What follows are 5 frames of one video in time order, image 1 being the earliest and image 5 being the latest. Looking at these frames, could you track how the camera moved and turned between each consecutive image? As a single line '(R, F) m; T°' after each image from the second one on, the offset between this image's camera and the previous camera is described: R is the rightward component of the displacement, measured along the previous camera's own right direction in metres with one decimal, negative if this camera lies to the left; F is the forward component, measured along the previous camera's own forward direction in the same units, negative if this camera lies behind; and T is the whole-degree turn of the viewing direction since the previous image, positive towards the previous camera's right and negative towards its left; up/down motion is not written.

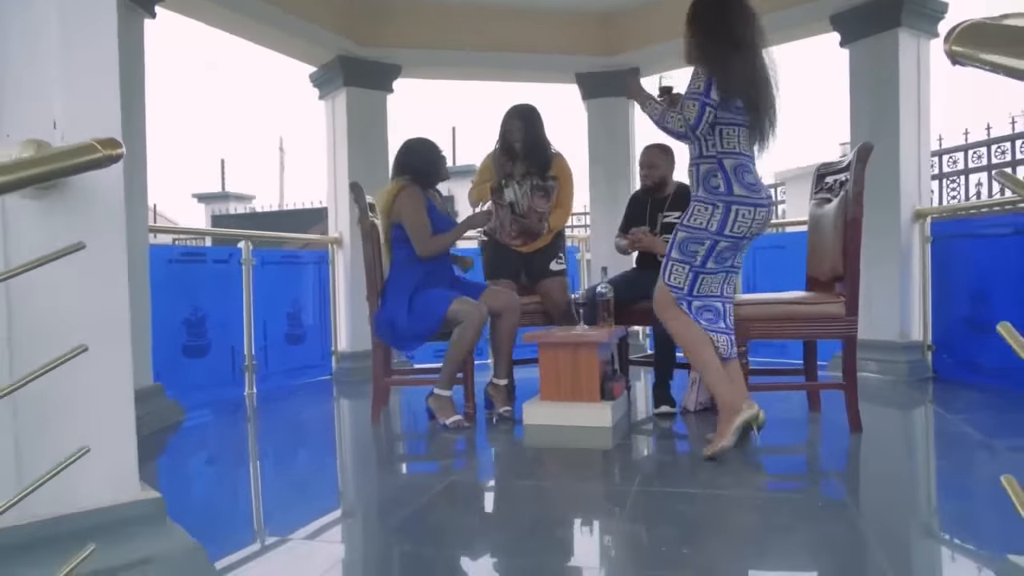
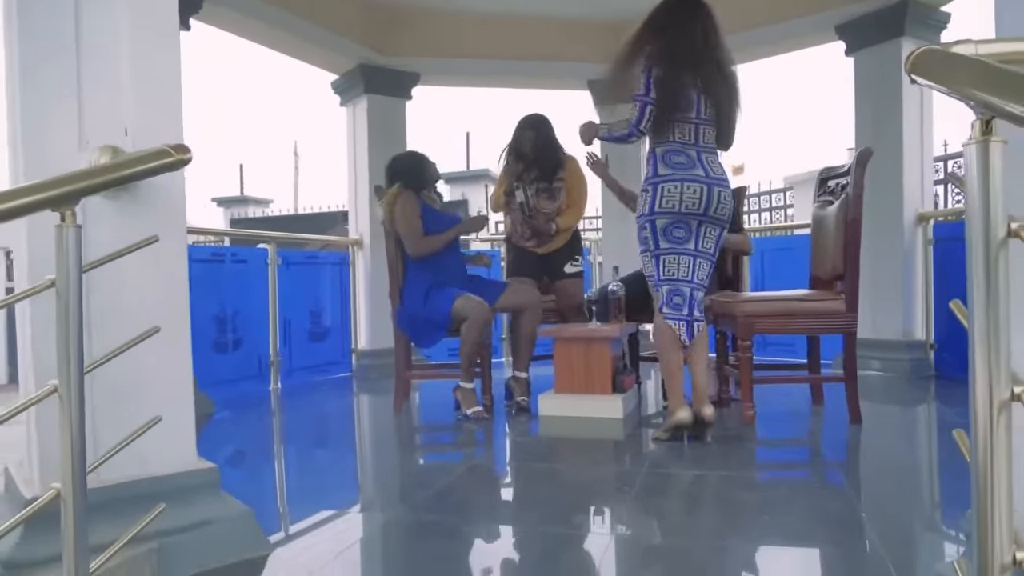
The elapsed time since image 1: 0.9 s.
(0.0, -0.2) m; -1°
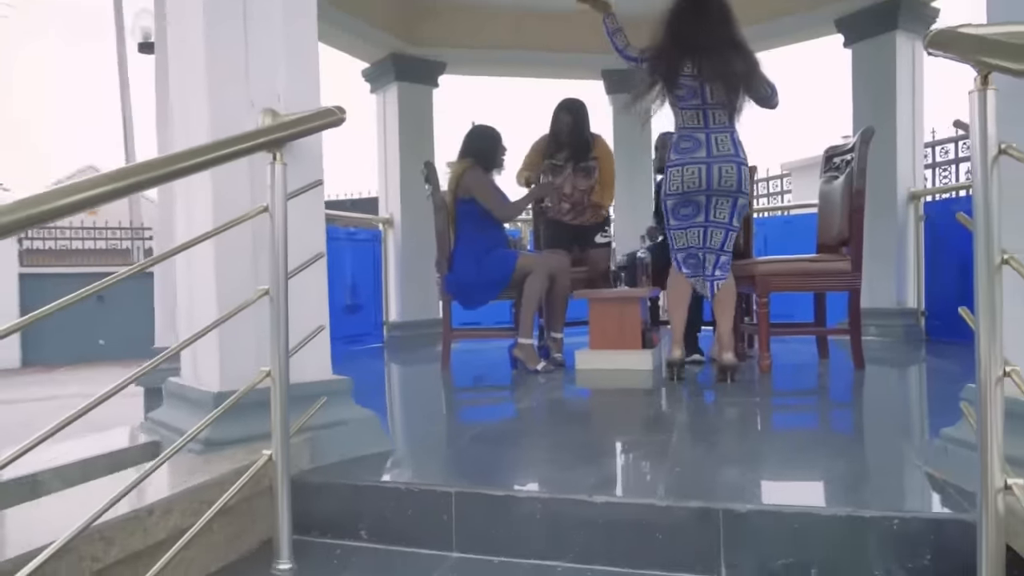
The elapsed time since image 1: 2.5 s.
(-0.3, -0.4) m; +1°
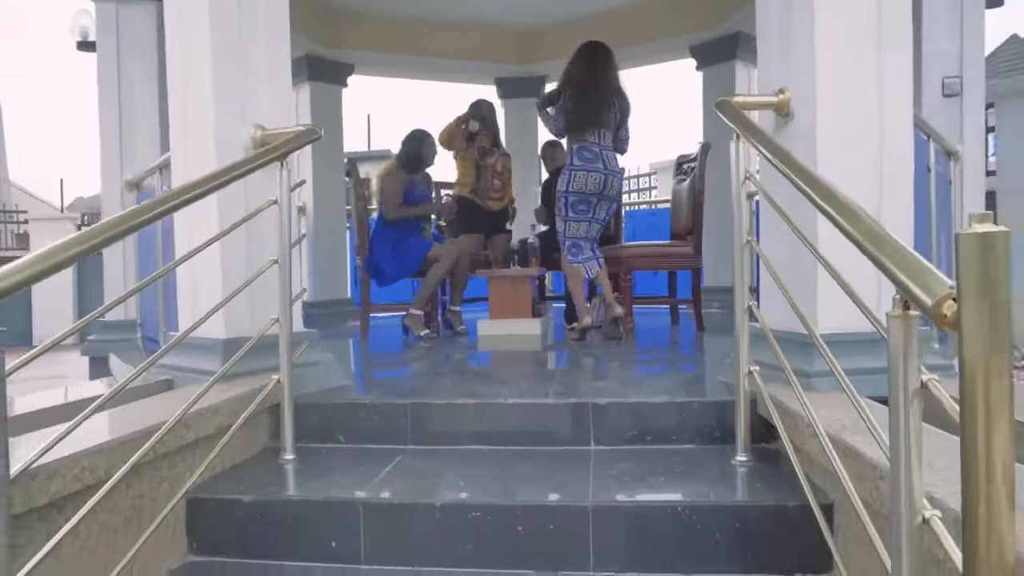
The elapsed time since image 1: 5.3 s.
(-0.2, -0.8) m; +9°
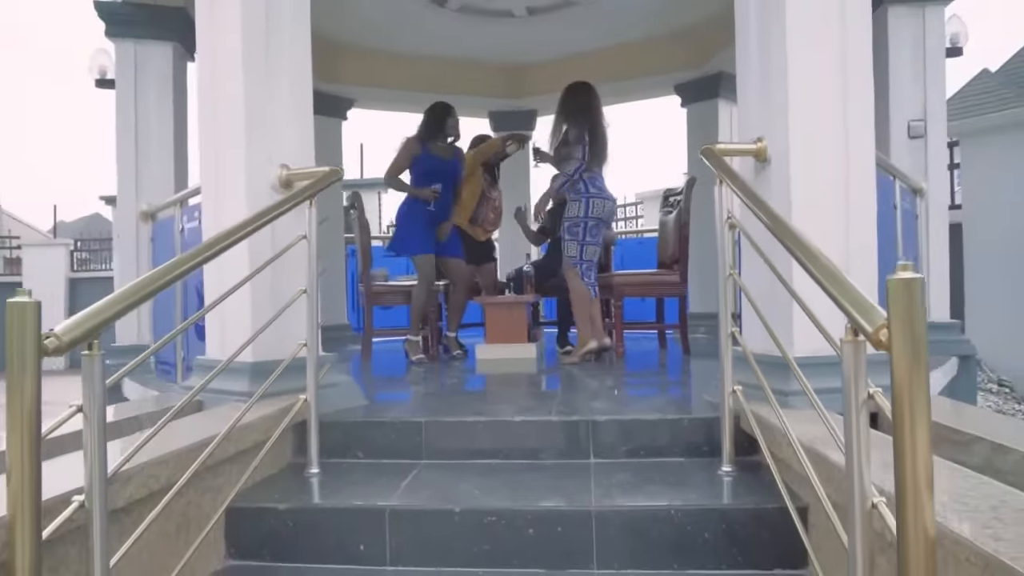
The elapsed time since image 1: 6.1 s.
(-0.1, -0.3) m; +1°
